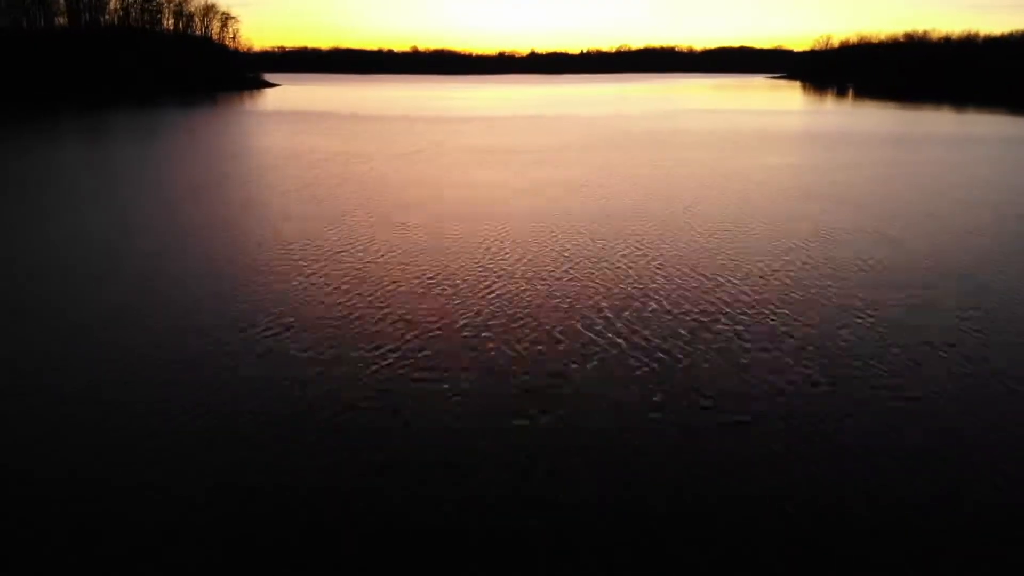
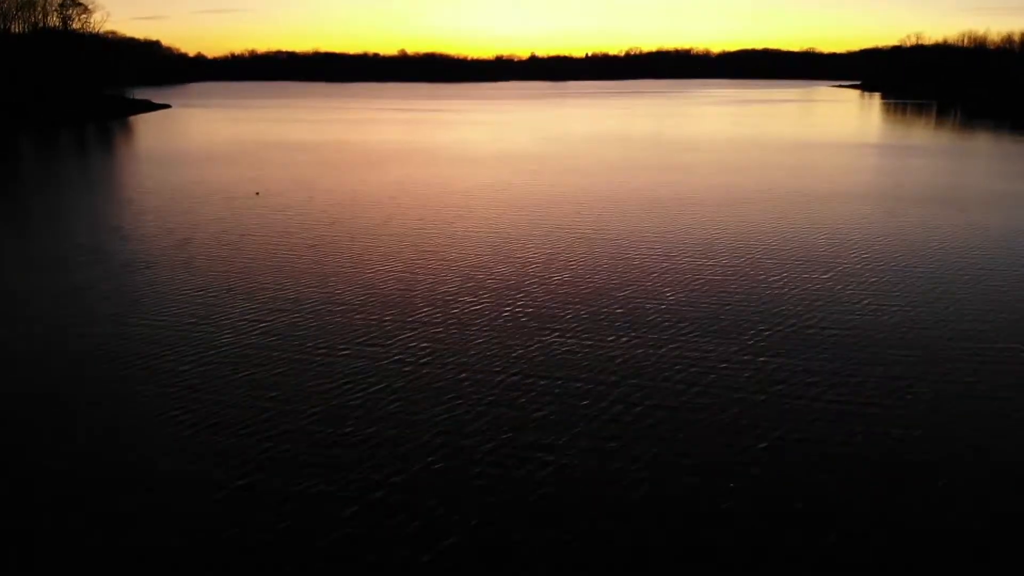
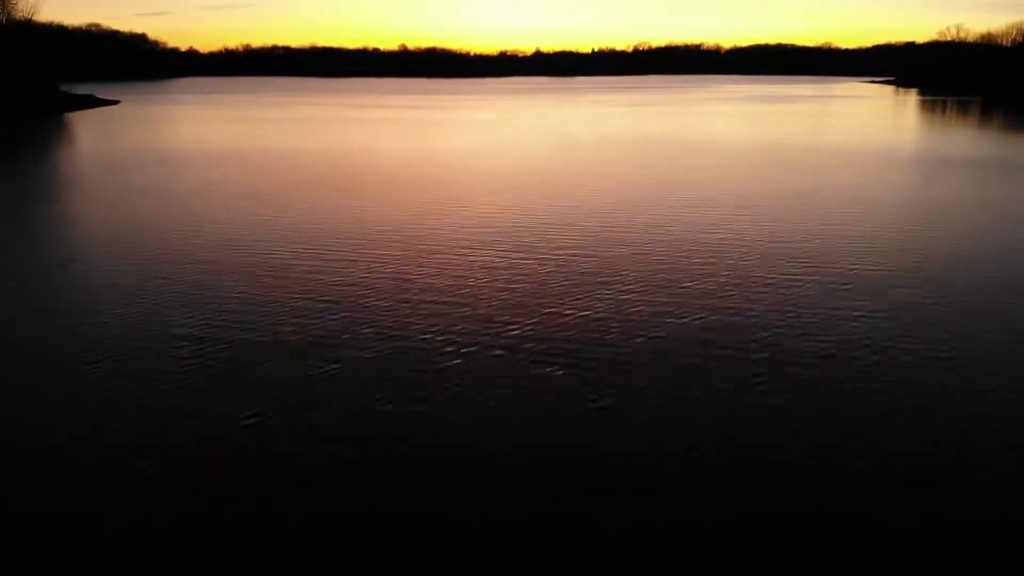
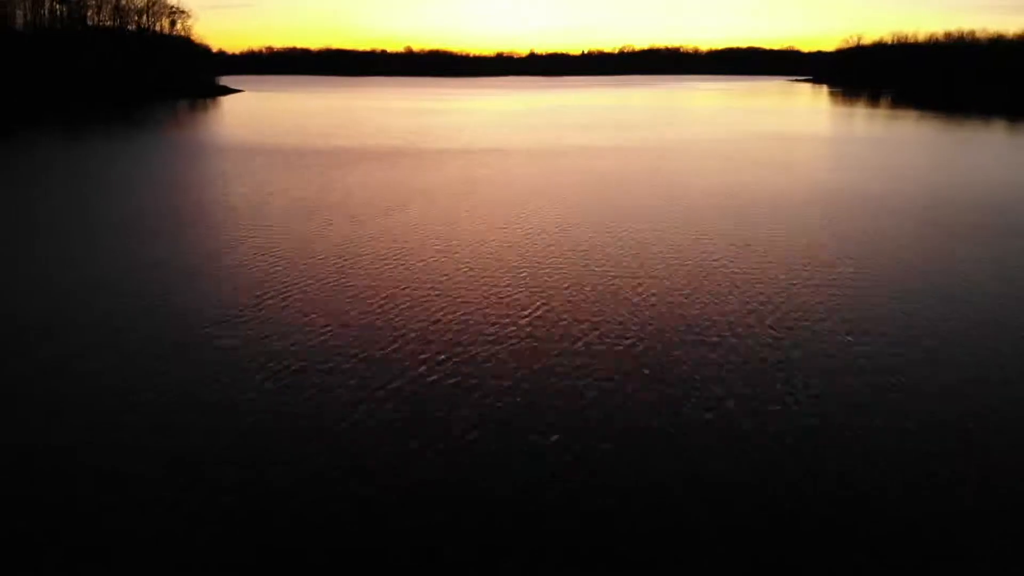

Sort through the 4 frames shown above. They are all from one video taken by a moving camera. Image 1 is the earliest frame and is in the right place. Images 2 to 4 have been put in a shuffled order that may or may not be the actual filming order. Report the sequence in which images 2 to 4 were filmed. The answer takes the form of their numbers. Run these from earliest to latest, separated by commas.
4, 2, 3
